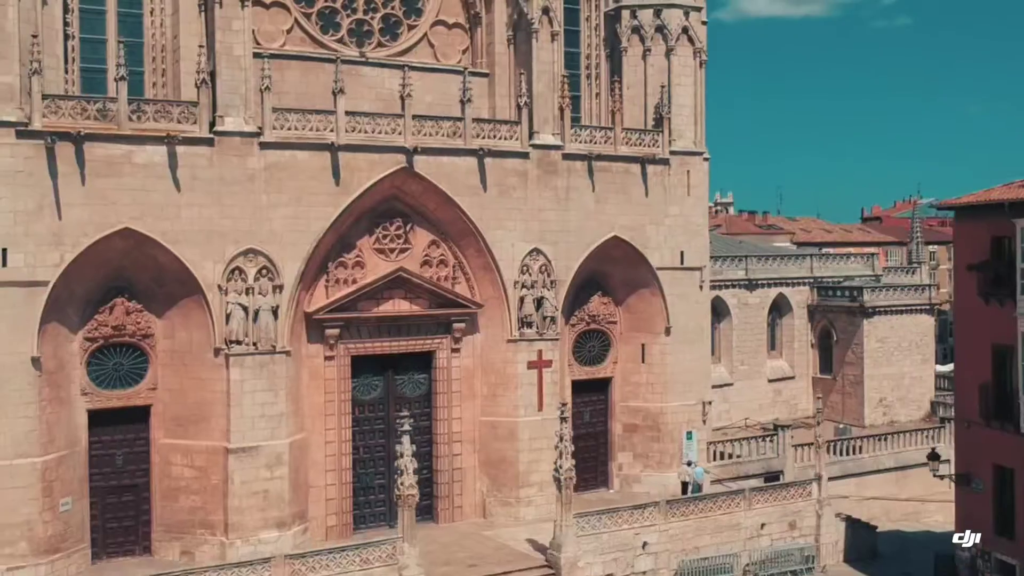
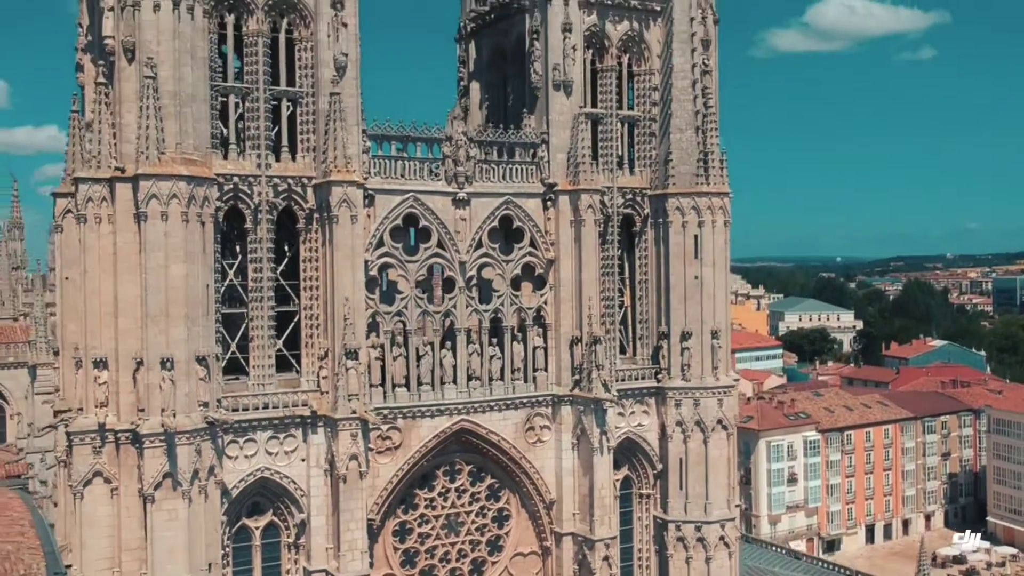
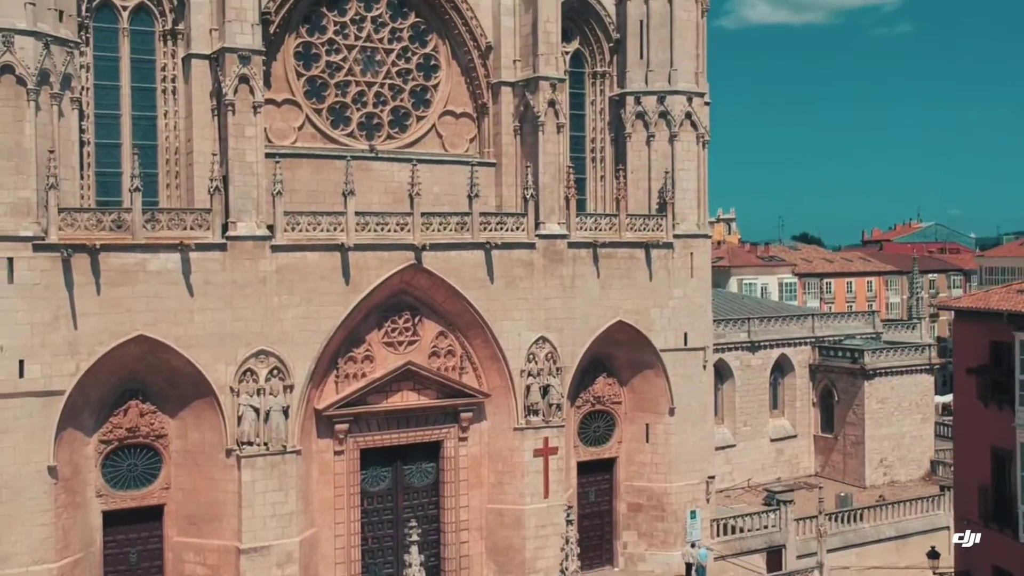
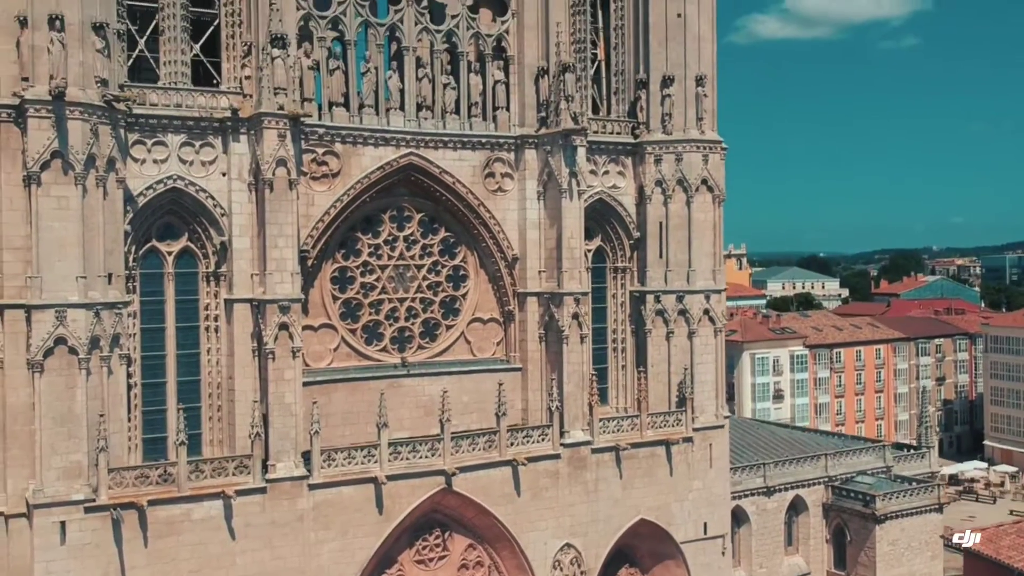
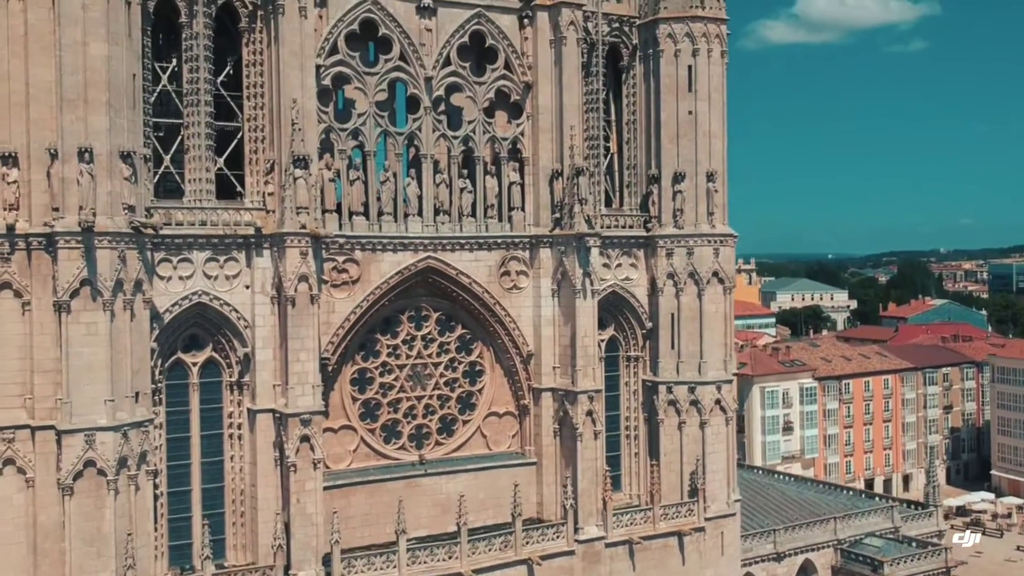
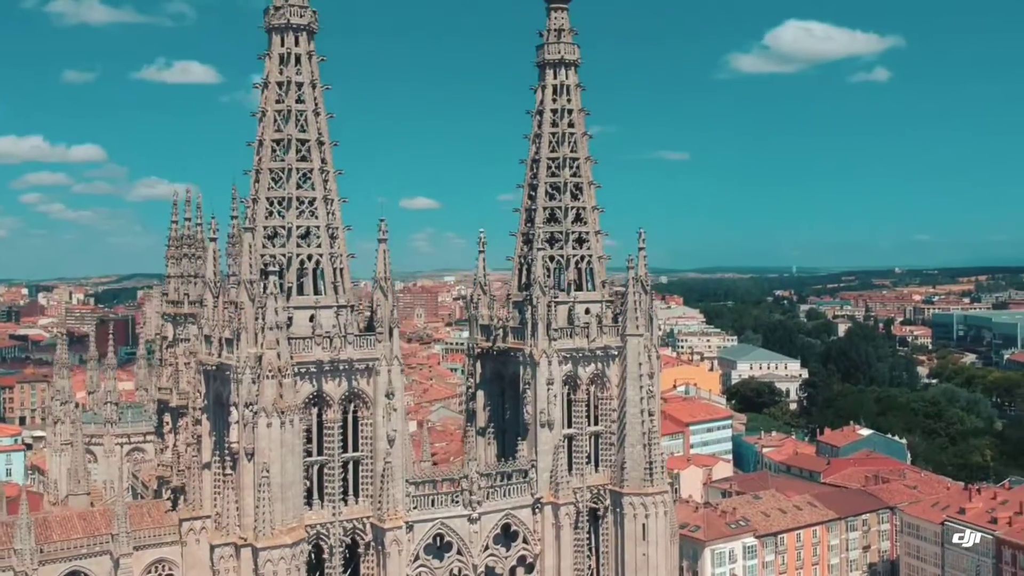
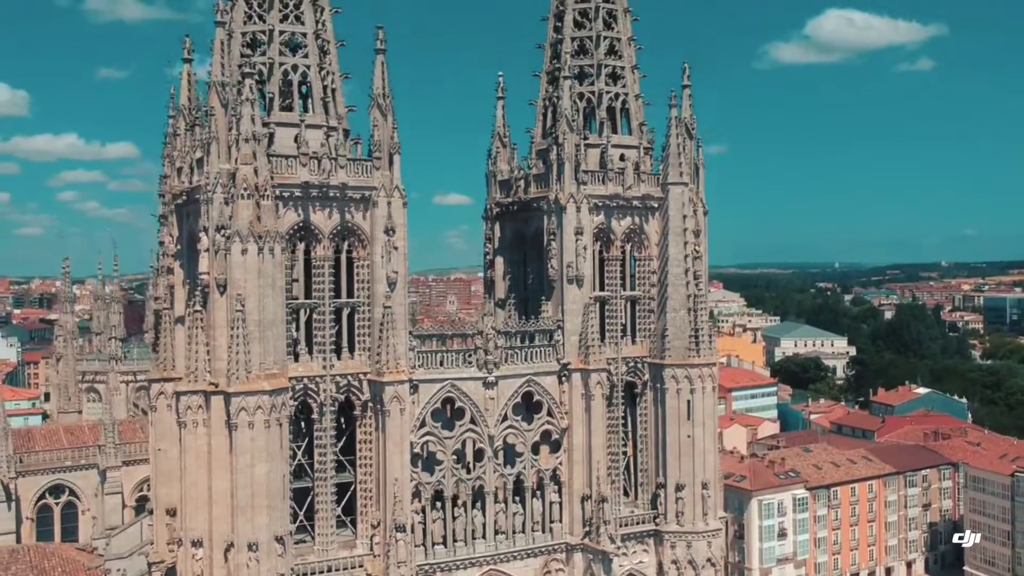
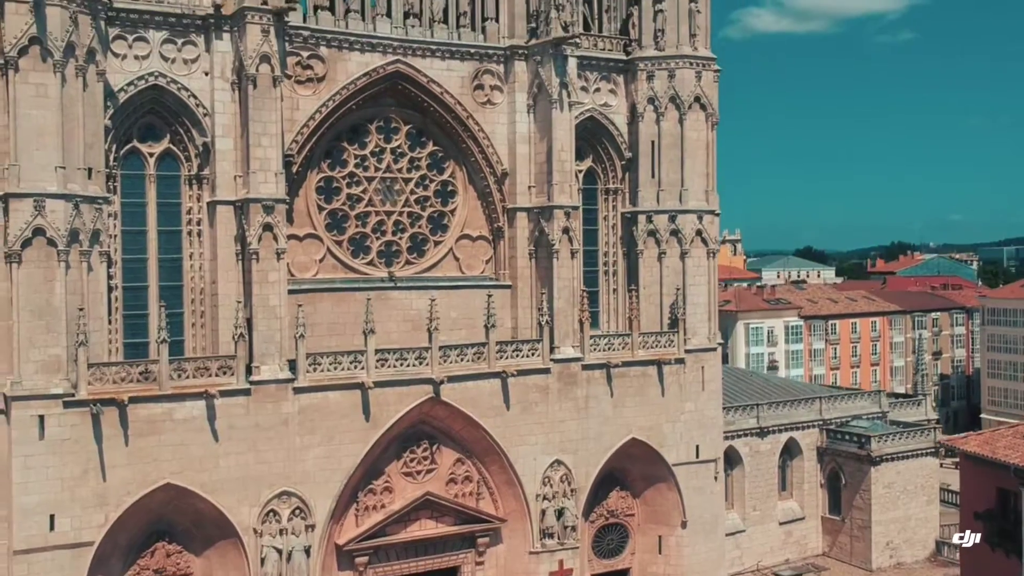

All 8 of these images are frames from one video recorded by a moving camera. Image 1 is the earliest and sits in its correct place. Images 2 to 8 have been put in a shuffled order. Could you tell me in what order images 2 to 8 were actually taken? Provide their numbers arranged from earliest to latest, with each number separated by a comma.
3, 8, 4, 5, 2, 7, 6
